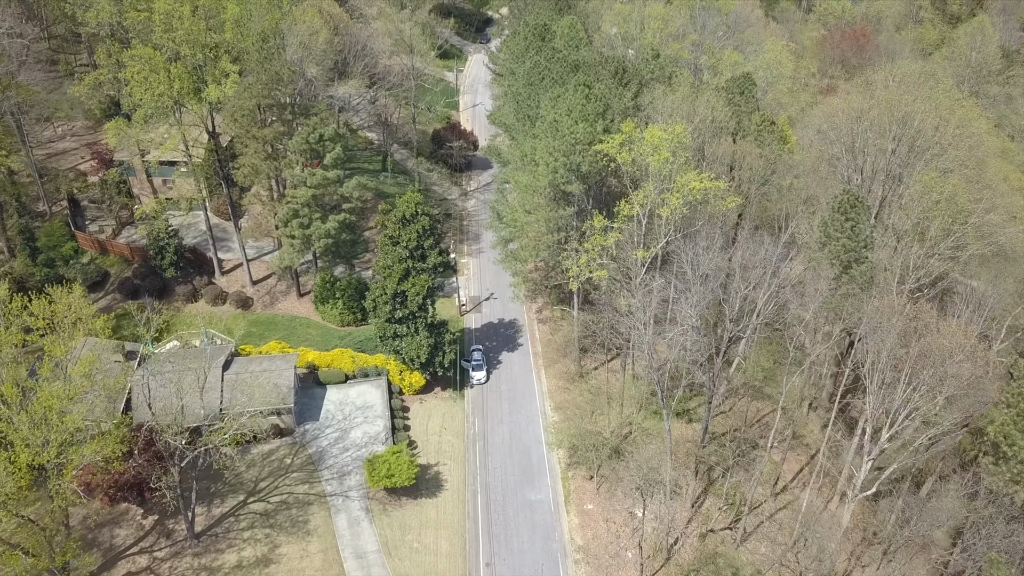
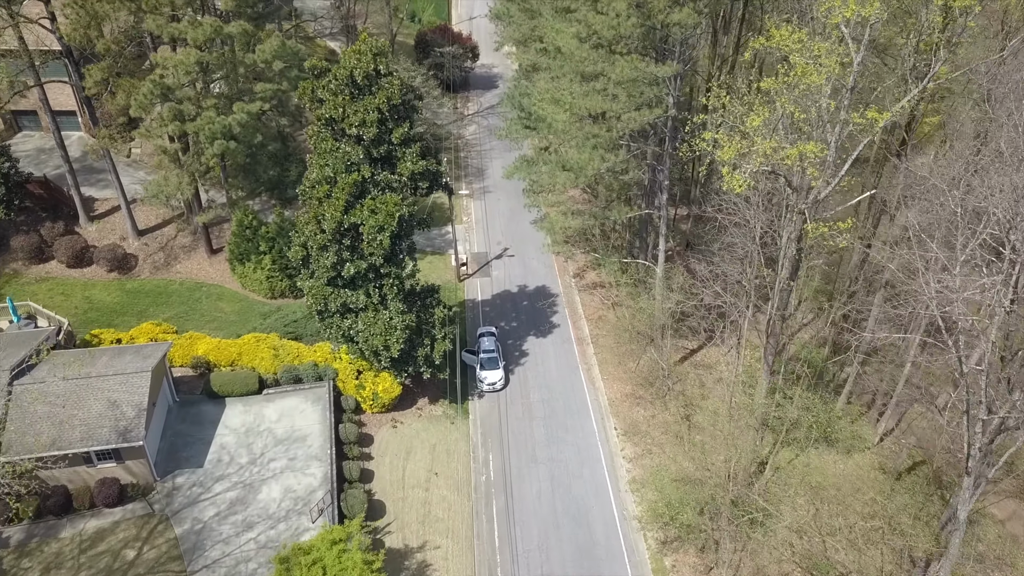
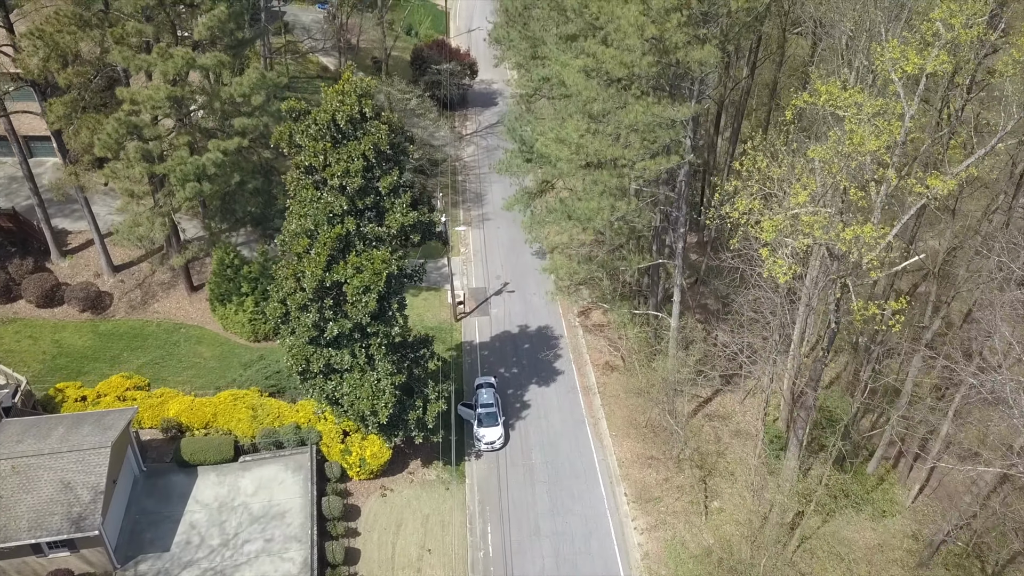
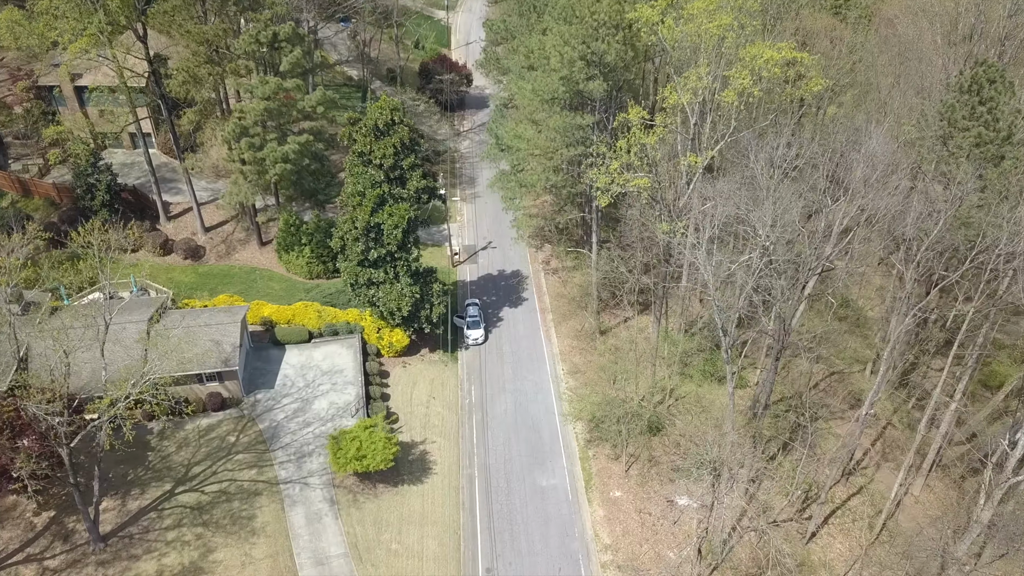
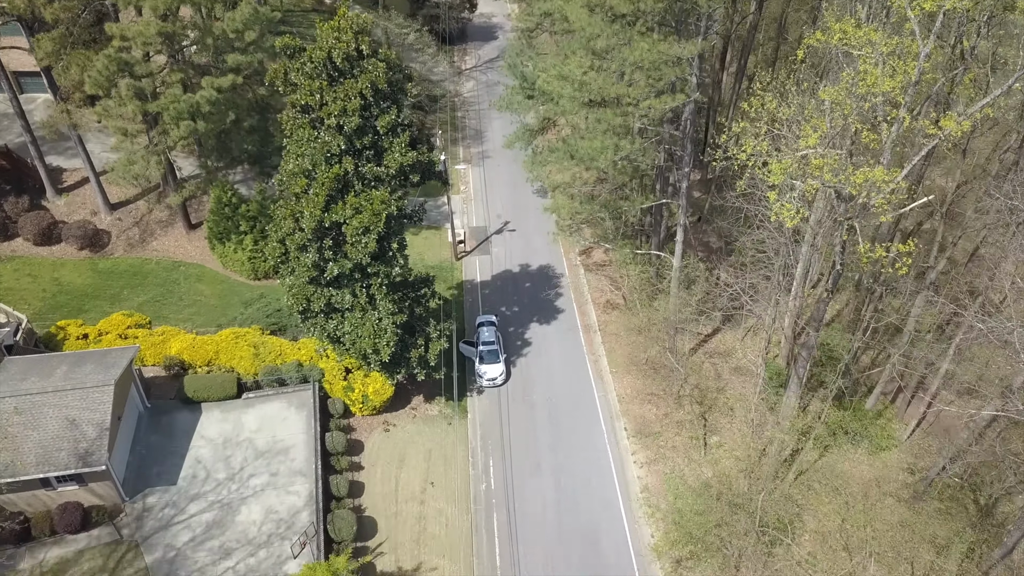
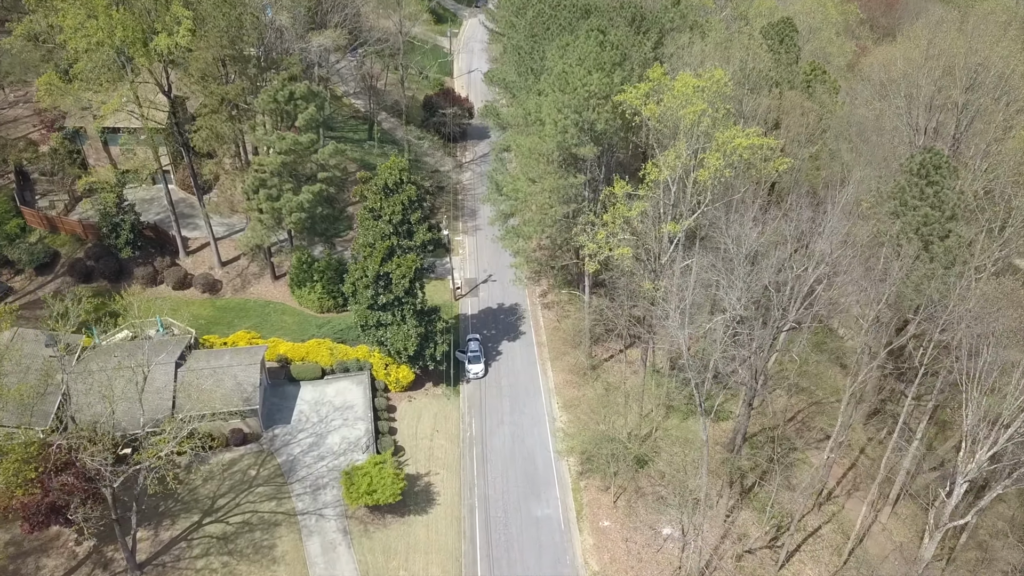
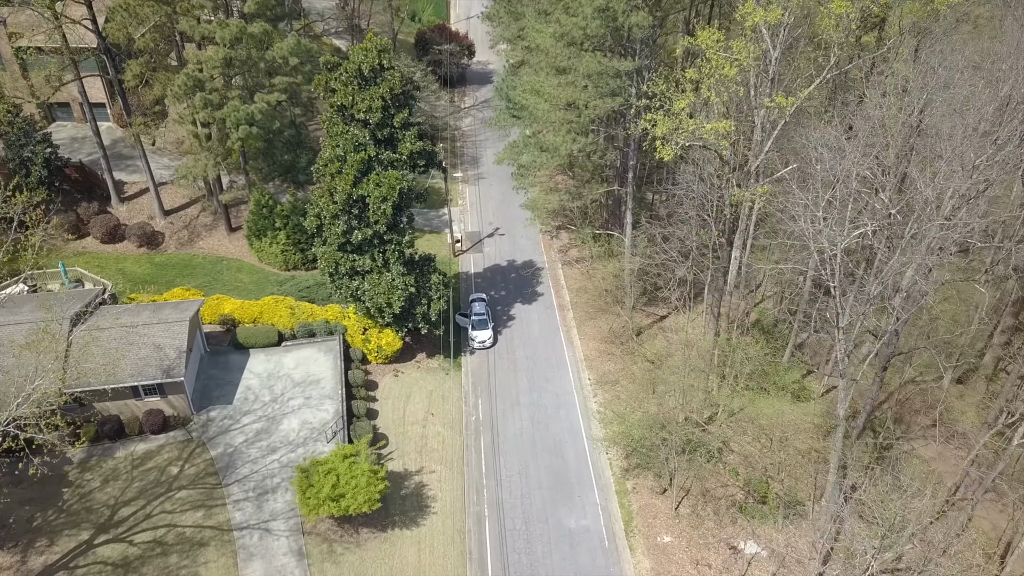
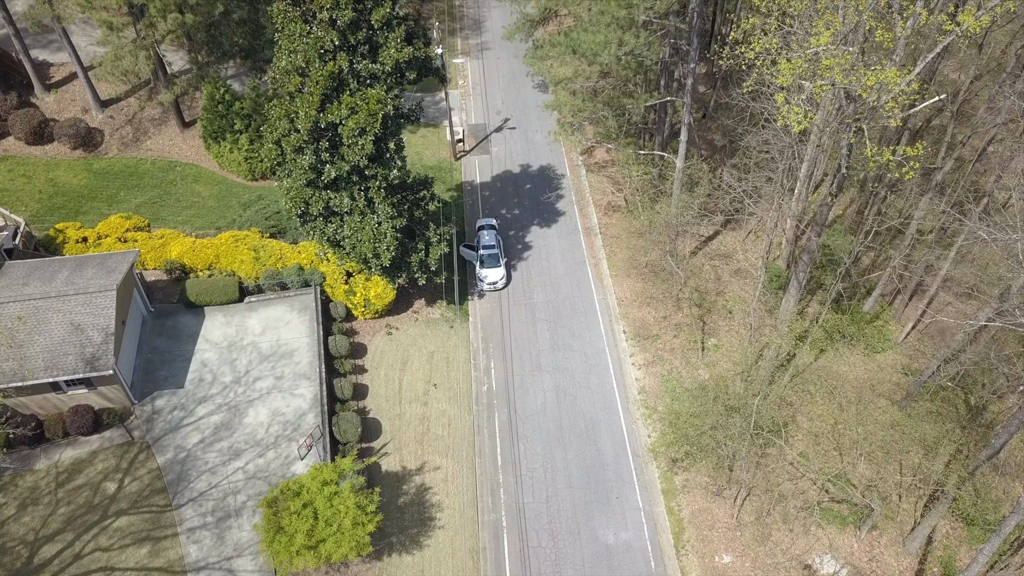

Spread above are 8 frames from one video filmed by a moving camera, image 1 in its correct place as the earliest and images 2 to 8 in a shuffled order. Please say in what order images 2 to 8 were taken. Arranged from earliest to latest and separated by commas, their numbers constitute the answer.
6, 4, 7, 2, 3, 5, 8
